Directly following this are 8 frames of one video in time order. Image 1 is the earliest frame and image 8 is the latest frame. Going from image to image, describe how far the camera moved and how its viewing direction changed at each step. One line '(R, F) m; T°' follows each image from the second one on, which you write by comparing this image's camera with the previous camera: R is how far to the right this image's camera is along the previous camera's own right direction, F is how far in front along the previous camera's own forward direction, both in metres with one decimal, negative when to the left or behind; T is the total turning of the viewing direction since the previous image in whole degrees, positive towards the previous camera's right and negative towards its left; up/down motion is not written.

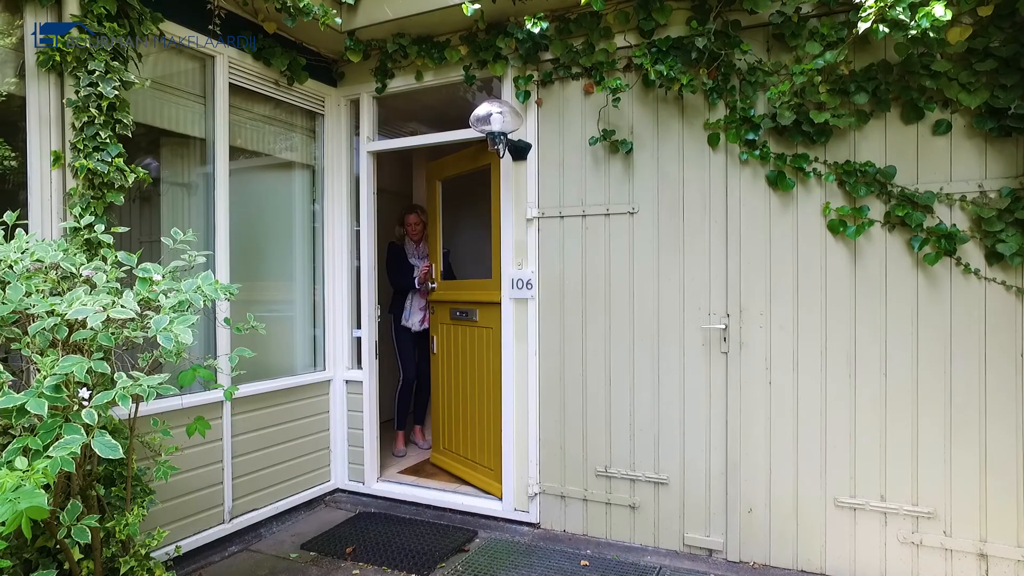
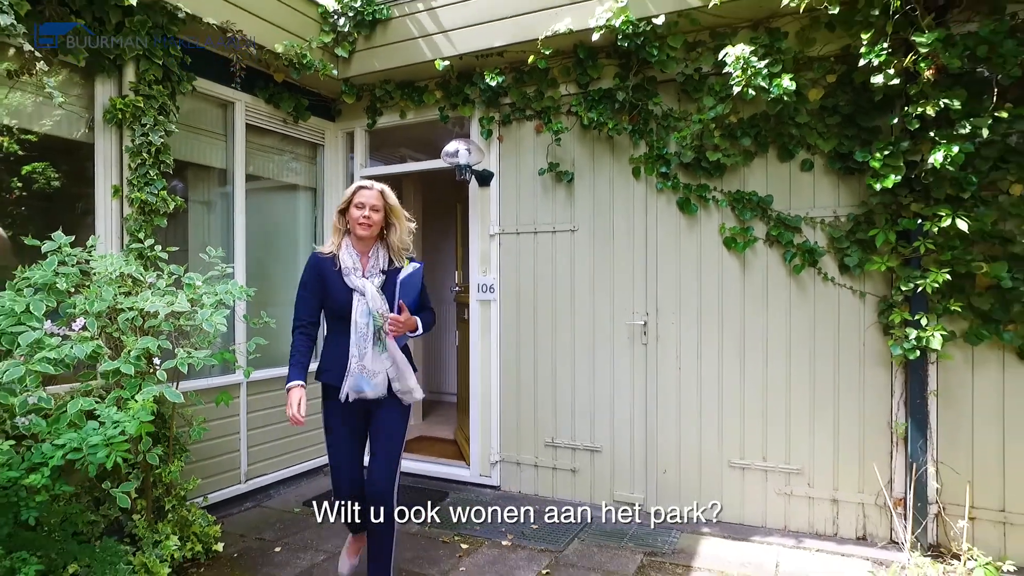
(+0.2, -0.6) m; 0°
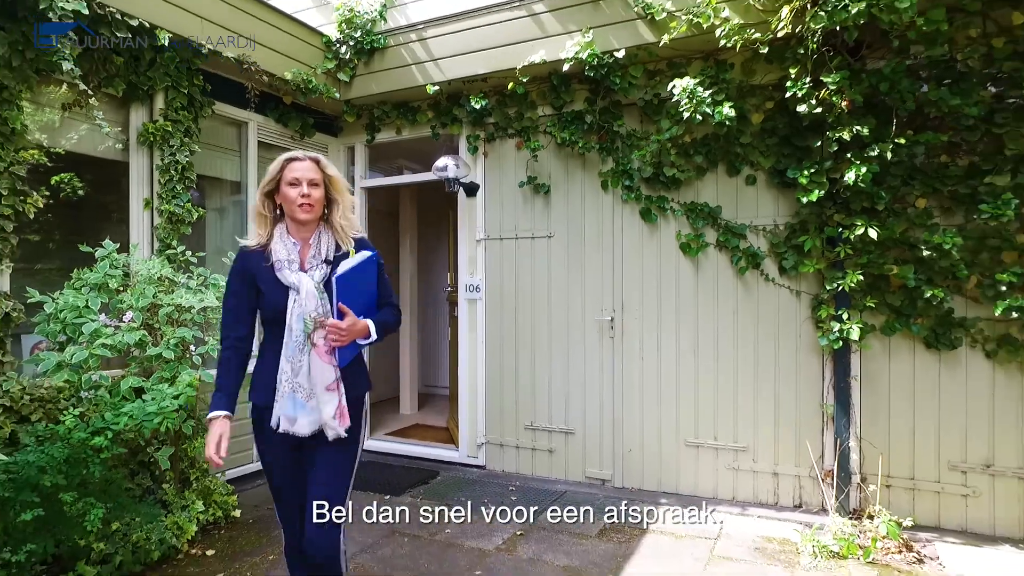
(+0.1, -0.4) m; 0°
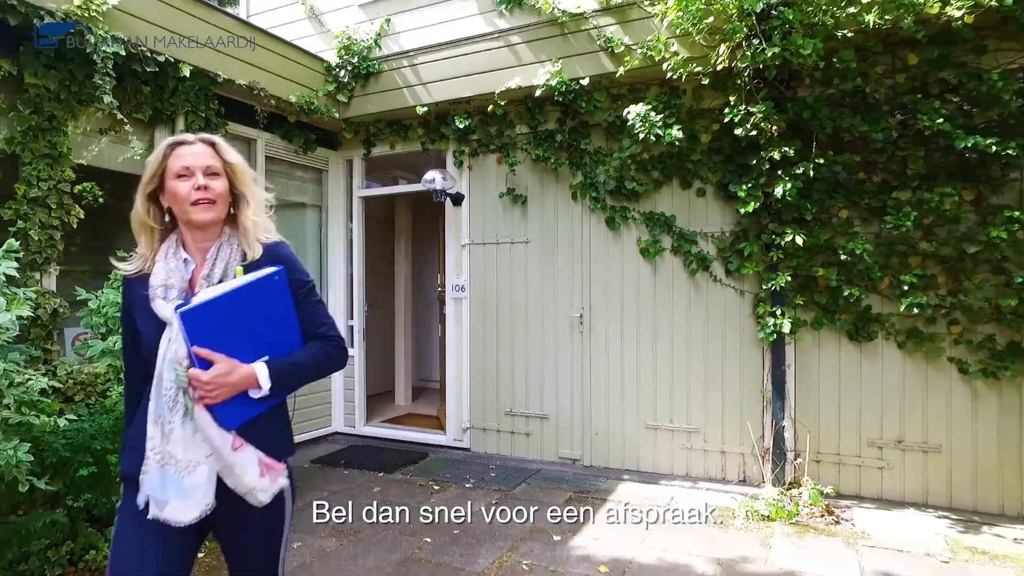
(+0.1, -0.4) m; 0°
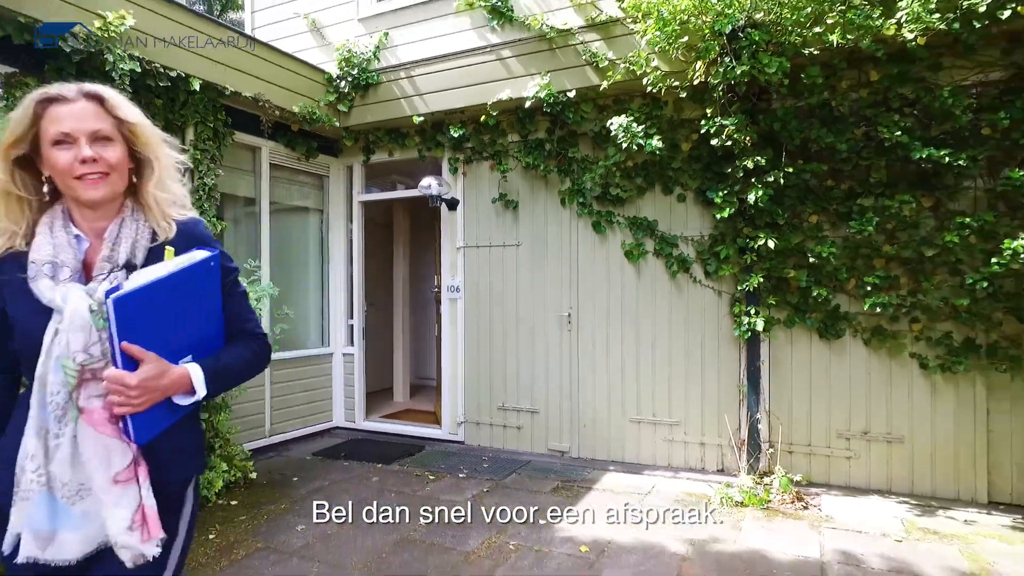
(+0.1, -0.2) m; 0°
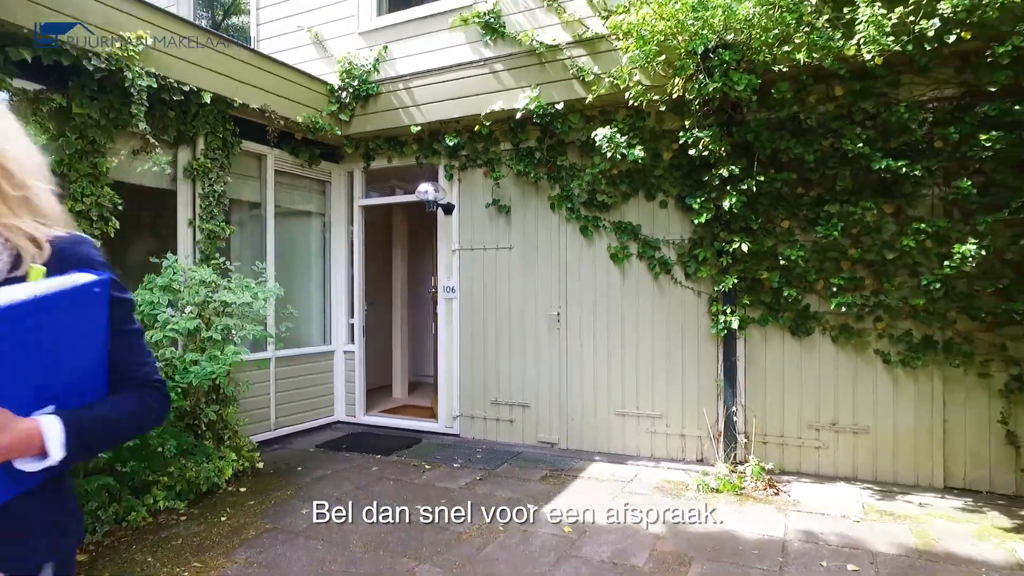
(+0.1, -0.2) m; 0°
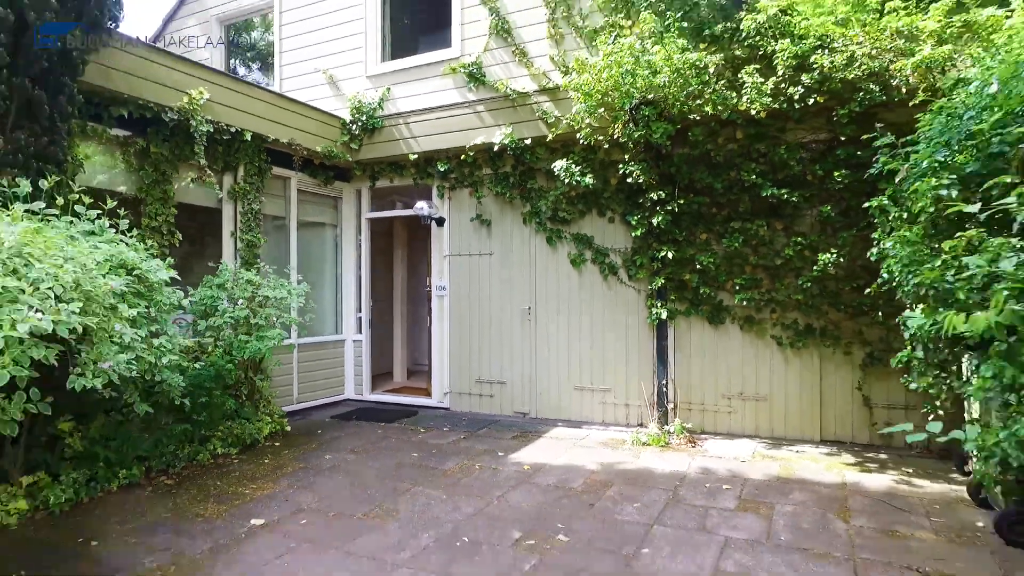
(+0.2, -1.0) m; 0°
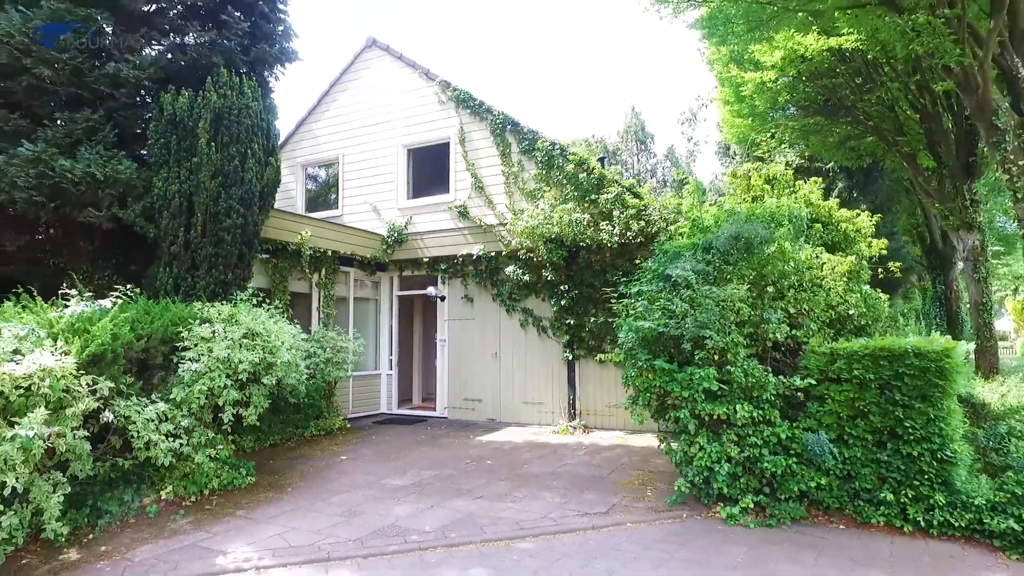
(+0.7, -3.4) m; -2°
